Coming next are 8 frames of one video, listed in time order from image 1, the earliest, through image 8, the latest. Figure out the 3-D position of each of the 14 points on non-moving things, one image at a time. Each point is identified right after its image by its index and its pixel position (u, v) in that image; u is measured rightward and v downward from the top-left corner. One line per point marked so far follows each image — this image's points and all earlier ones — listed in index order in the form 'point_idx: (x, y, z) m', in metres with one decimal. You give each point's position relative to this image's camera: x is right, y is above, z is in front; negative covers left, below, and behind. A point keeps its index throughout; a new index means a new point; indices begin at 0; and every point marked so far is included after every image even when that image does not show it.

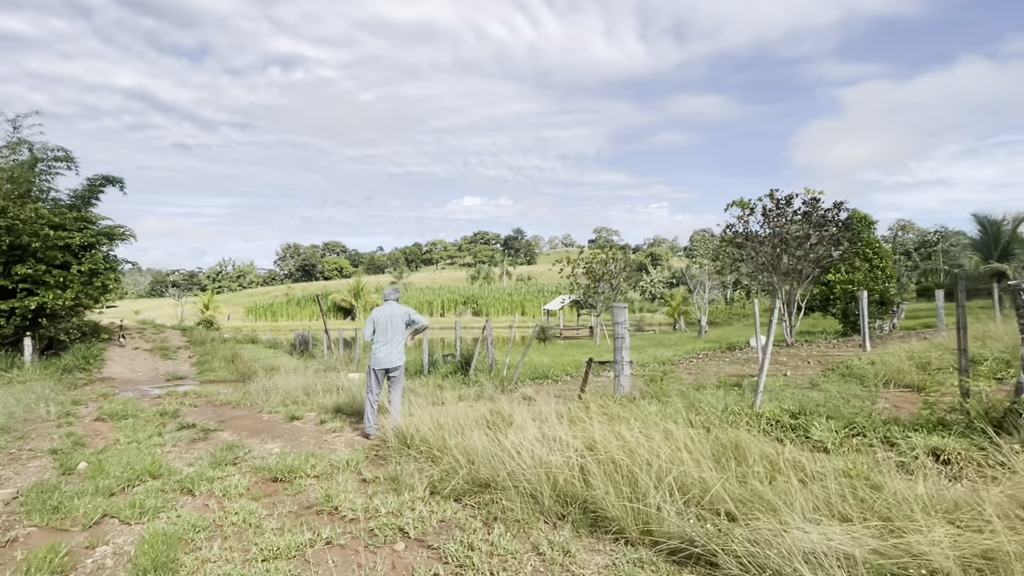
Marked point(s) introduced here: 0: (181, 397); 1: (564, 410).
0: (-6.6, -2.2, +11.1) m
1: (+0.6, -1.4, +6.4) m
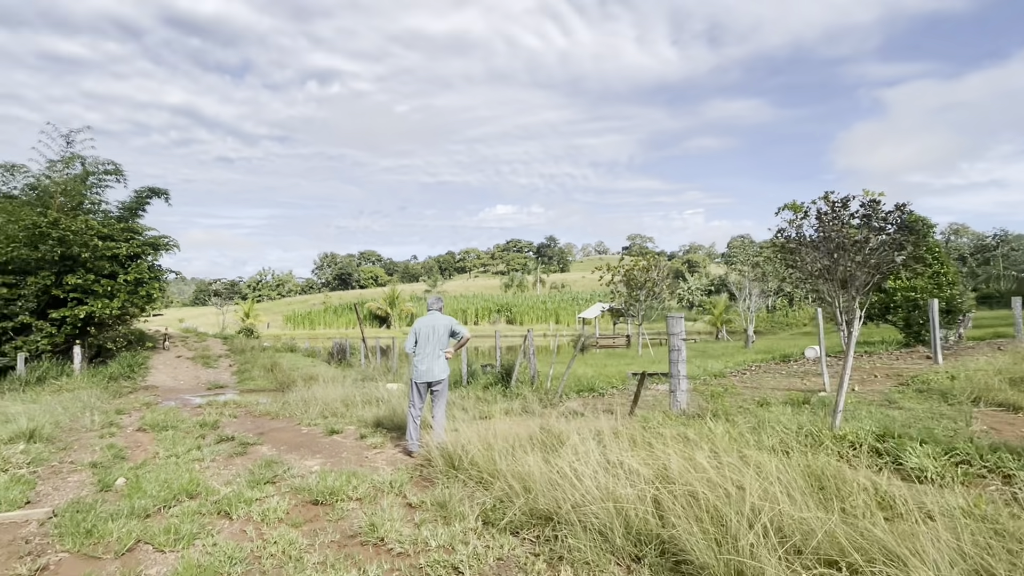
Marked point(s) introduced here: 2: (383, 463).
0: (-5.8, -2.3, +11.1) m
1: (+1.1, -1.5, +5.9) m
2: (-1.3, -1.8, +5.9) m
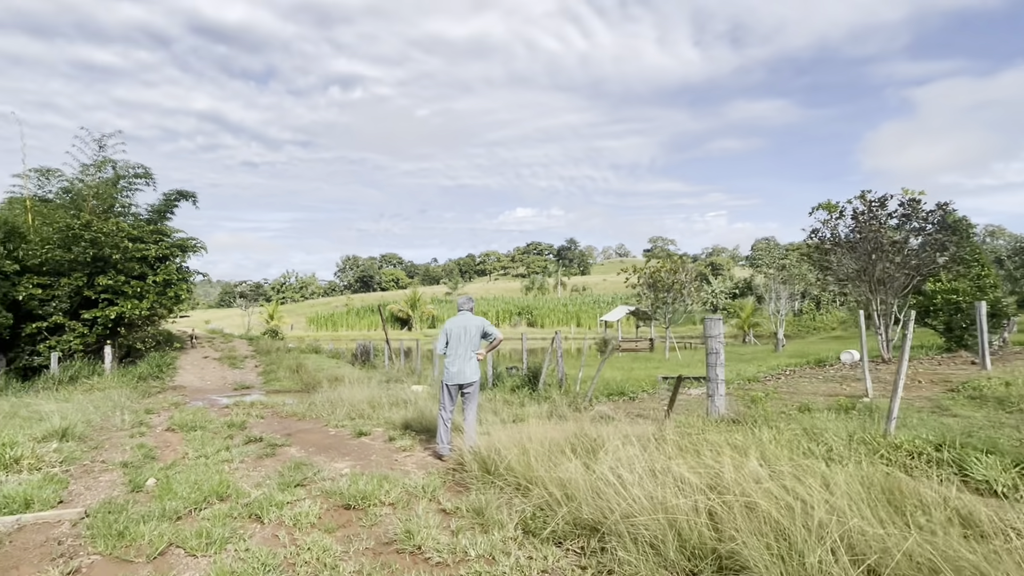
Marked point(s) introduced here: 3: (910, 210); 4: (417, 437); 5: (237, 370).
0: (-5.2, -2.4, +11.1) m
1: (+1.4, -1.5, +5.7) m
2: (-1.0, -1.8, +5.7) m
3: (+9.9, +1.9, +13.8) m
4: (-1.2, -1.8, +6.9) m
5: (-8.5, -2.5, +17.4) m
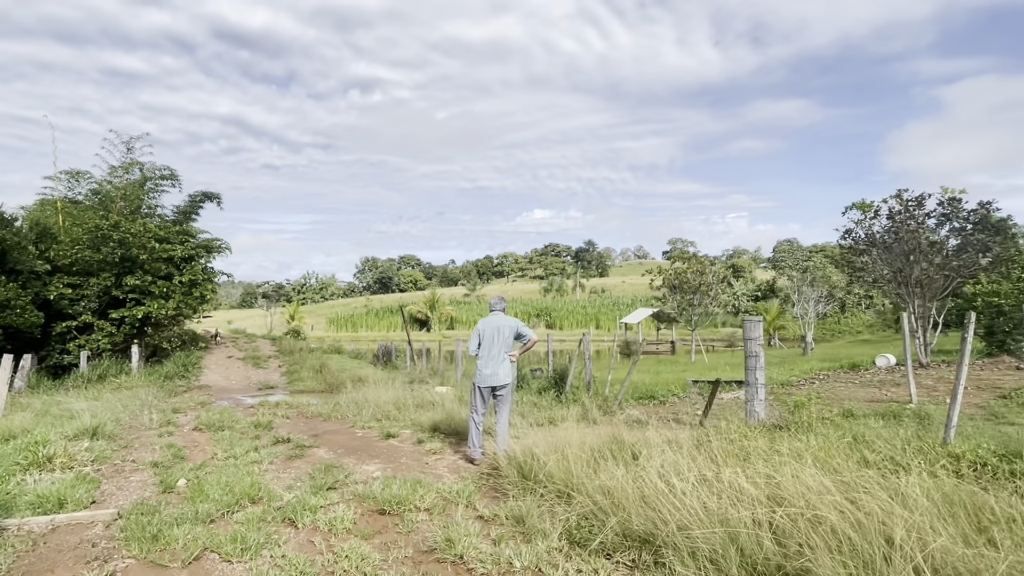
0: (-4.7, -2.3, +11.1) m
1: (+1.8, -1.5, +5.5) m
2: (-0.7, -1.8, +5.6) m
3: (+10.5, +1.9, +13.3) m
4: (-0.8, -1.8, +6.8) m
5: (-7.8, -2.6, +17.5) m
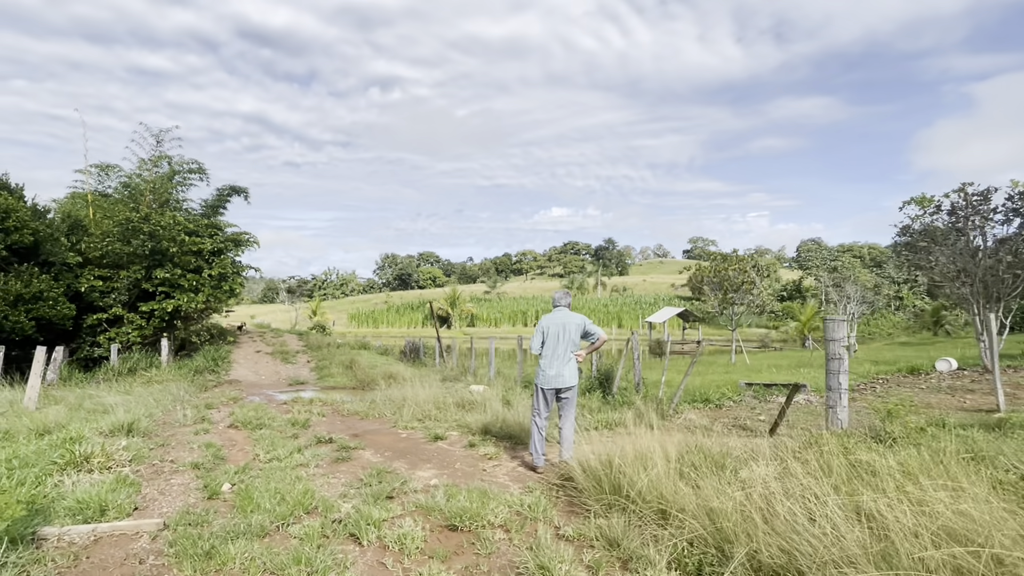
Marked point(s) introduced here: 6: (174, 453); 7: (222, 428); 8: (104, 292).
0: (-3.9, -2.2, +10.7) m
1: (+2.4, -1.4, +4.9) m
2: (0.0, -1.7, +5.1) m
3: (+11.3, +1.9, +12.5) m
4: (-0.1, -1.8, +6.3) m
5: (-6.8, -2.4, +17.2) m
6: (-3.7, -1.8, +6.2) m
7: (-4.2, -2.0, +8.0) m
8: (-11.3, -0.1, +15.5) m
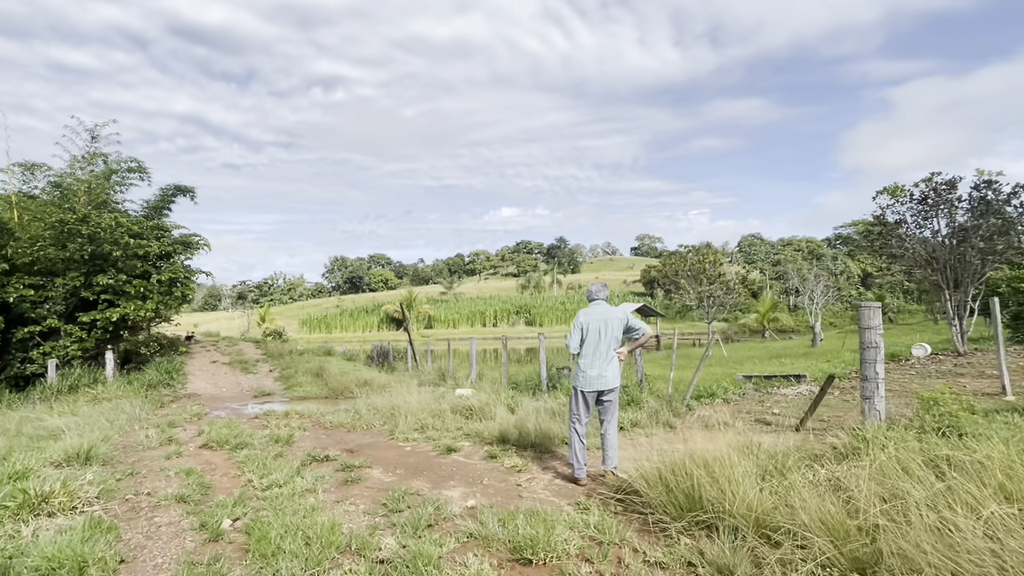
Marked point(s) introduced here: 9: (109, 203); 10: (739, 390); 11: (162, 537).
0: (-4.0, -2.3, +9.8) m
1: (+2.7, -1.3, +4.6) m
2: (+0.3, -1.7, +4.6) m
3: (+10.9, +2.2, +12.9) m
4: (+0.1, -1.7, +5.8) m
5: (-7.5, -2.5, +16.0) m
6: (-3.4, -1.8, +5.3) m
7: (-4.0, -2.0, +7.1) m
8: (-11.8, -0.3, +13.9) m
9: (-13.2, +2.8, +18.4) m
10: (+3.8, -1.7, +9.3) m
11: (-2.4, -1.7, +3.8) m
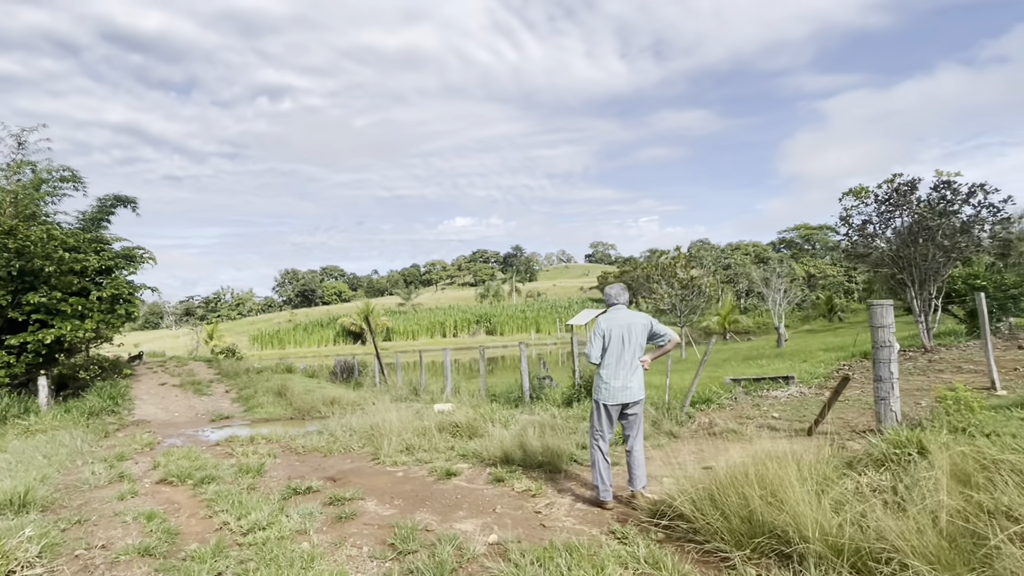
0: (-4.3, -2.5, +9.0) m
1: (+2.9, -1.3, +4.3) m
2: (+0.5, -1.7, +4.1) m
3: (+10.3, +2.3, +13.3) m
4: (+0.2, -1.8, +5.3) m
5: (-8.2, -2.9, +14.9) m
6: (-3.3, -2.0, +4.5) m
7: (-4.0, -2.2, +6.3) m
8: (-12.4, -0.8, +12.5) m
9: (-14.2, +2.2, +16.9) m
10: (+3.5, -1.7, +9.1) m
11: (-2.1, -1.8, +3.1) m
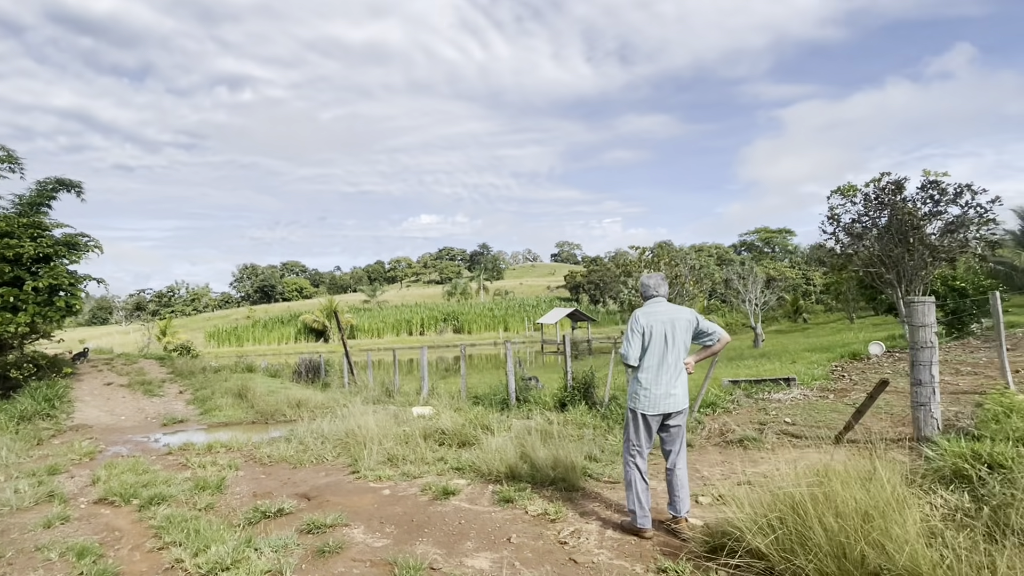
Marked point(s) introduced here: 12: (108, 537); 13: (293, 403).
0: (-4.4, -2.3, +8.0) m
1: (+3.0, -1.2, +3.8) m
2: (+0.6, -1.6, +3.4) m
3: (+9.9, +2.3, +13.2) m
4: (+0.3, -1.7, +4.6) m
5: (-8.7, -2.7, +13.7) m
6: (-3.2, -1.8, +3.6) m
7: (-4.0, -2.1, +5.3) m
8: (-12.7, -0.6, +11.0) m
9: (-14.8, +2.5, +15.3) m
10: (+3.4, -1.7, +8.6) m
11: (-1.9, -1.7, +2.3) m
12: (-3.2, -2.0, +4.4) m
13: (-4.5, -2.4, +11.6) m
